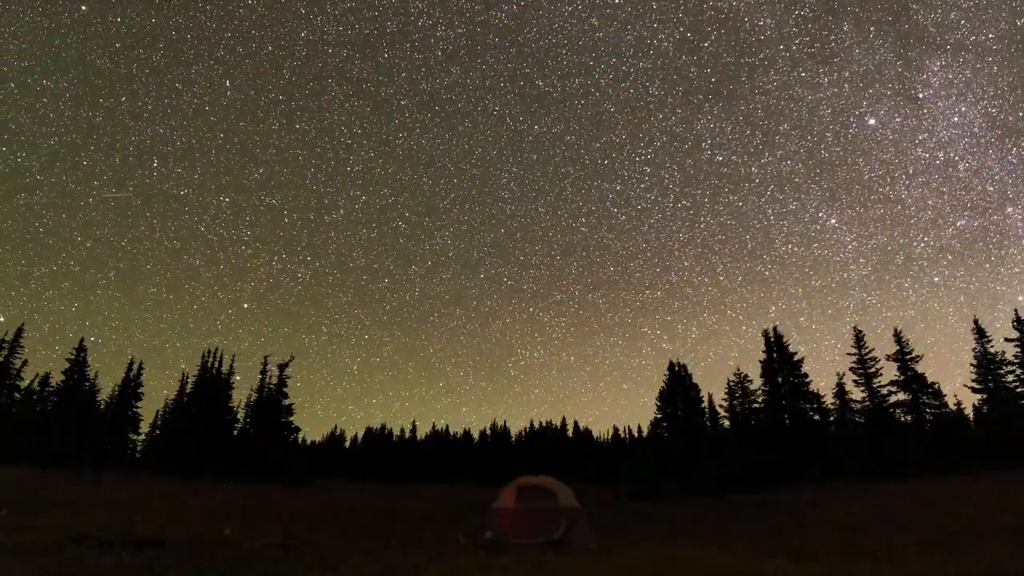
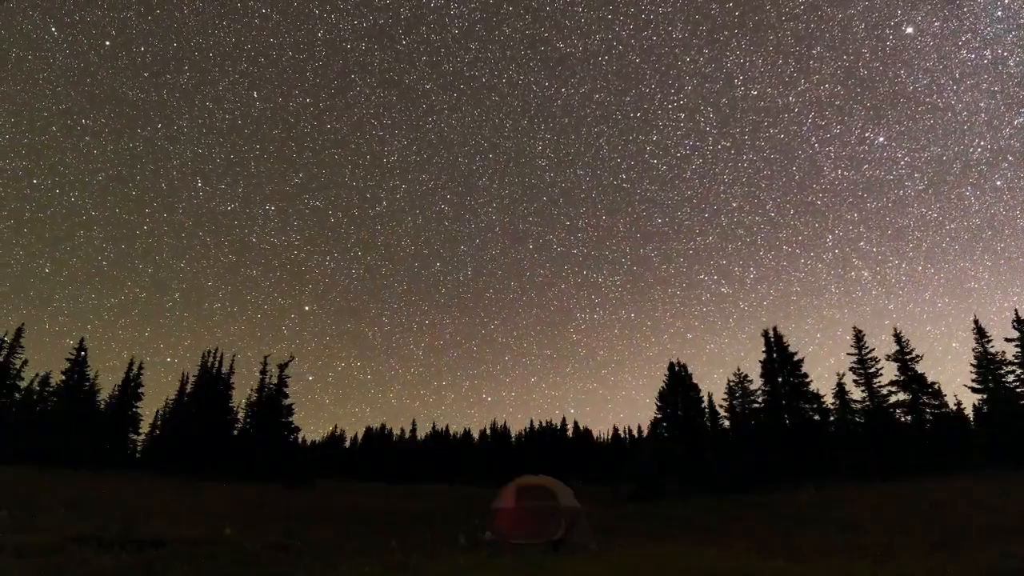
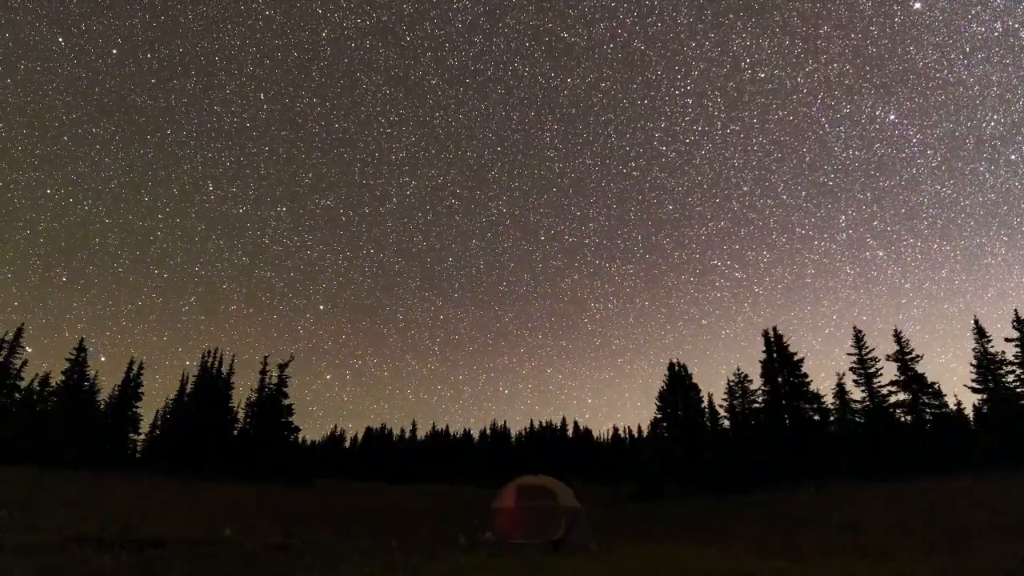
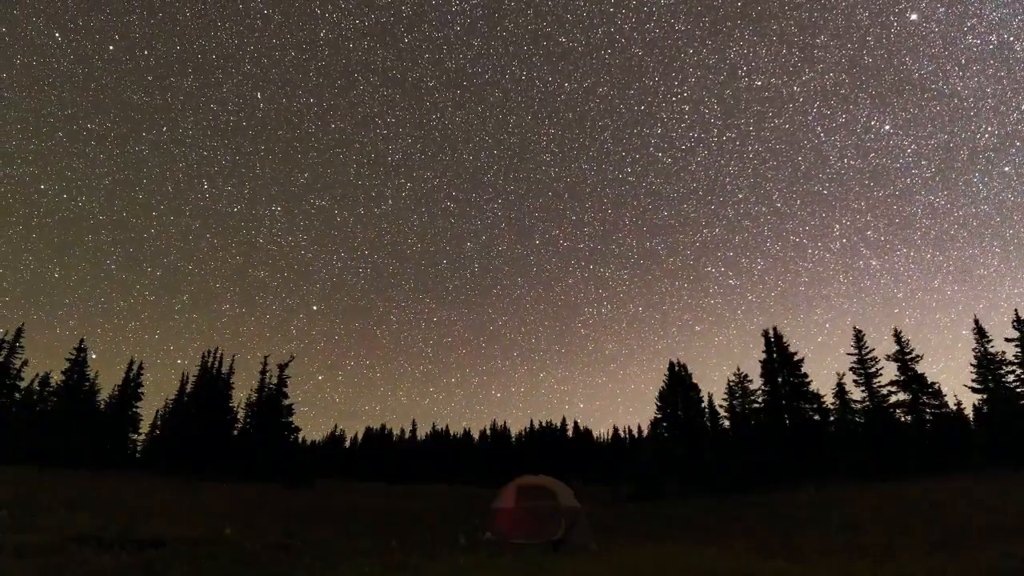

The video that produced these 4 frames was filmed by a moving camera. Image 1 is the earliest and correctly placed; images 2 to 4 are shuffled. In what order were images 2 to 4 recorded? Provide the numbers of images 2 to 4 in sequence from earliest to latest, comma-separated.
2, 4, 3
